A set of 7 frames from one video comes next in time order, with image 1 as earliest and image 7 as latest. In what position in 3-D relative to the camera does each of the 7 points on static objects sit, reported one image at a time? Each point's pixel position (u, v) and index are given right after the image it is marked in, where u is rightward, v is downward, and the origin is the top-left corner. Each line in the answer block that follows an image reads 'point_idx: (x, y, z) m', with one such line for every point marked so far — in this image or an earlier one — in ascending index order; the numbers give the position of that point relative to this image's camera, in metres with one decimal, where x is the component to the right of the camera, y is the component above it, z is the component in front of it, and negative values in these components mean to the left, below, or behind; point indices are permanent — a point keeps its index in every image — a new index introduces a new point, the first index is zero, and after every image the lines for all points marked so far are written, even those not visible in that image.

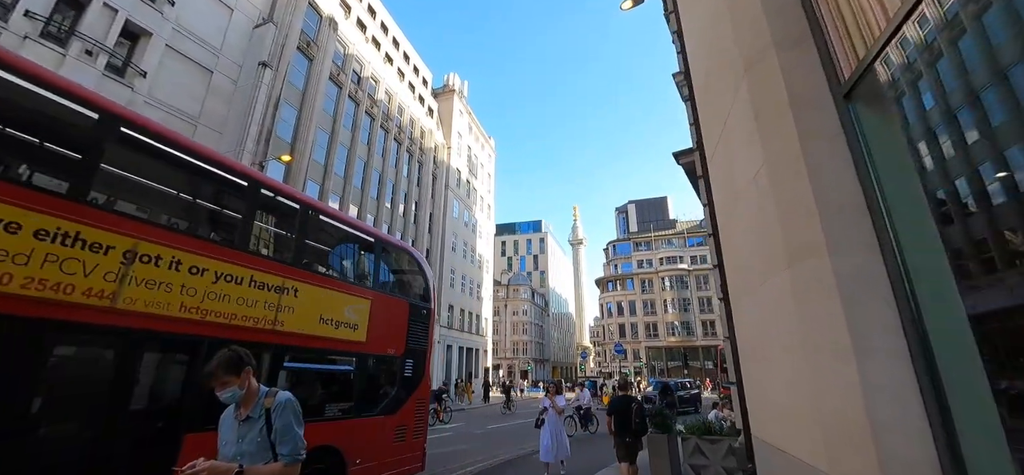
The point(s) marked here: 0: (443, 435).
0: (-2.5, -7.3, +16.1) m
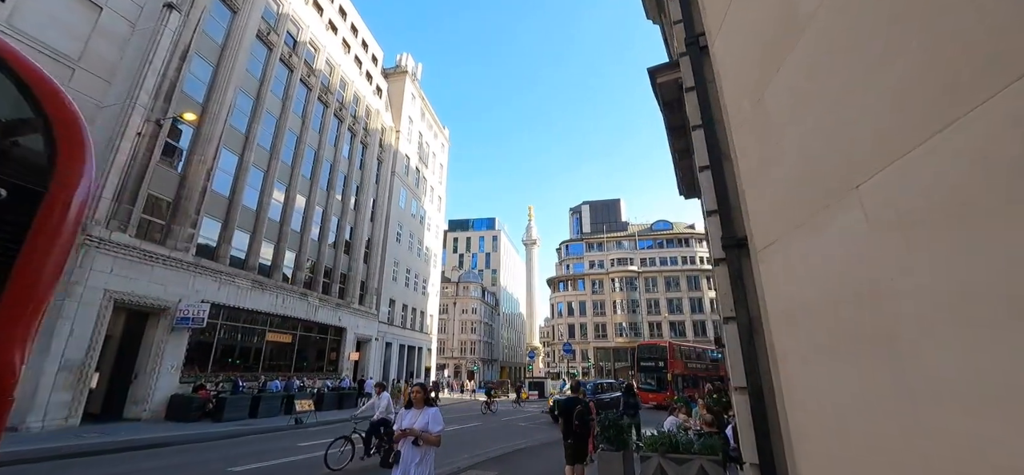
0: (-4.6, -6.5, +13.7) m
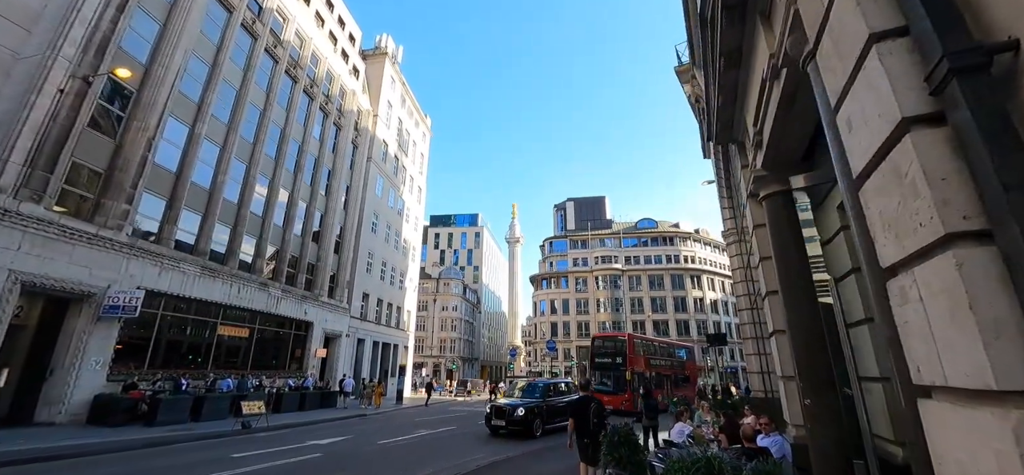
0: (-5.3, -5.8, +11.7) m
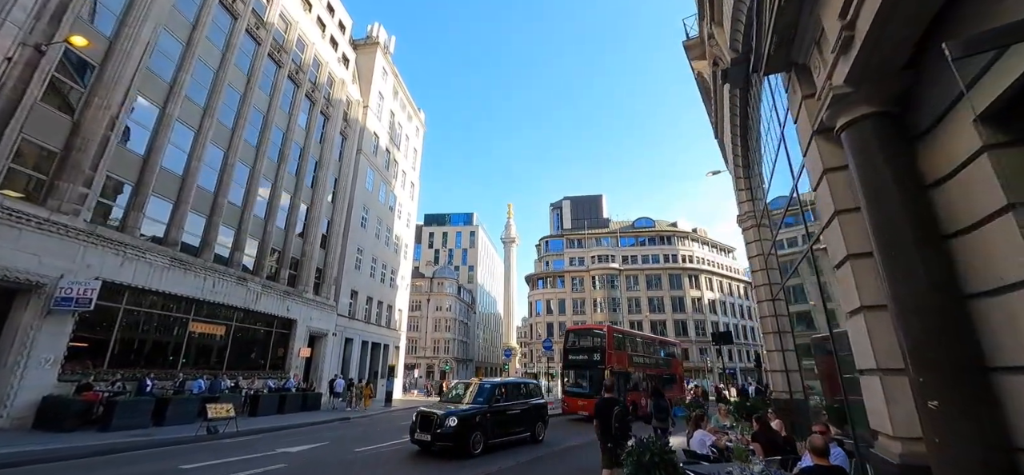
0: (-5.4, -5.4, +10.3) m
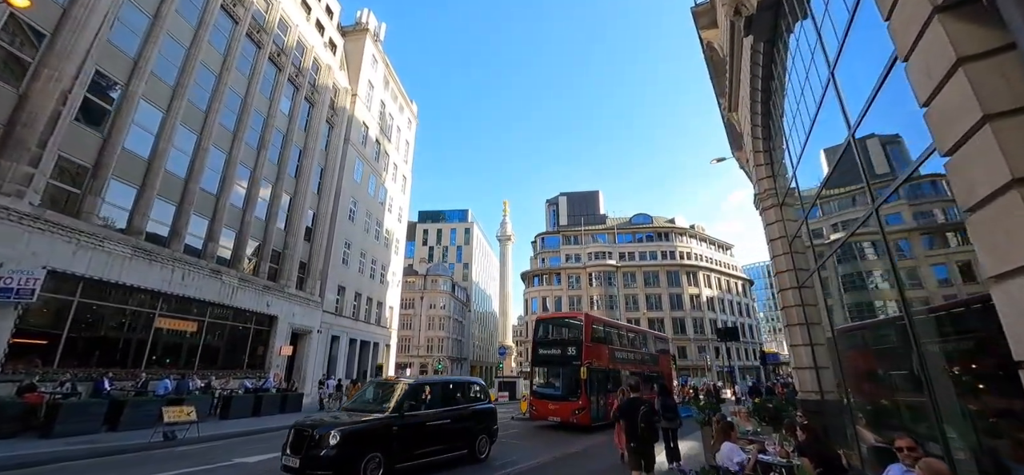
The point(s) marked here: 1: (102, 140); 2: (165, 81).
0: (-5.6, -4.9, +9.0) m
1: (-15.1, +3.6, +16.3) m
2: (-14.8, +6.7, +18.8) m
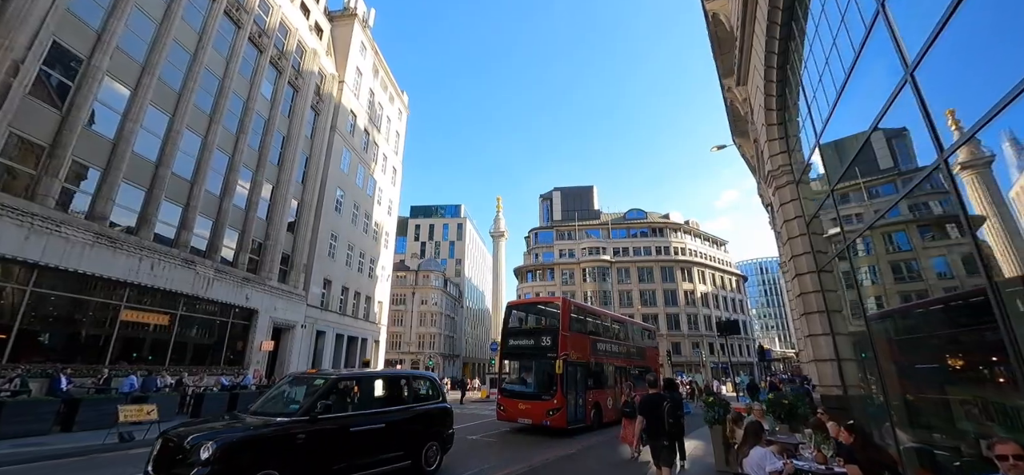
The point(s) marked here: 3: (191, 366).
0: (-5.8, -4.5, +7.9) m
1: (-15.4, +4.1, +15.0) m
2: (-15.1, +7.2, +17.5) m
3: (-14.0, -5.5, +19.3) m
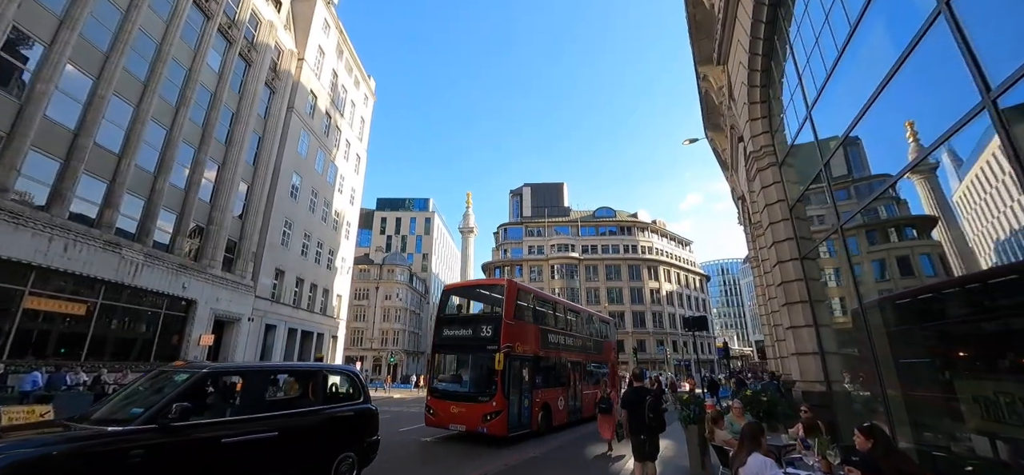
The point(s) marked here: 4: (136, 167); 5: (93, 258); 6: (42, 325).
0: (-6.5, -3.9, +6.5) m
1: (-16.4, +4.8, +12.9) m
2: (-16.2, +8.0, +15.4) m
3: (-15.5, -4.7, +17.2) m
4: (-16.0, +3.0, +18.7) m
5: (-15.3, -0.7, +16.2) m
6: (-15.6, -2.9, +14.8) m
